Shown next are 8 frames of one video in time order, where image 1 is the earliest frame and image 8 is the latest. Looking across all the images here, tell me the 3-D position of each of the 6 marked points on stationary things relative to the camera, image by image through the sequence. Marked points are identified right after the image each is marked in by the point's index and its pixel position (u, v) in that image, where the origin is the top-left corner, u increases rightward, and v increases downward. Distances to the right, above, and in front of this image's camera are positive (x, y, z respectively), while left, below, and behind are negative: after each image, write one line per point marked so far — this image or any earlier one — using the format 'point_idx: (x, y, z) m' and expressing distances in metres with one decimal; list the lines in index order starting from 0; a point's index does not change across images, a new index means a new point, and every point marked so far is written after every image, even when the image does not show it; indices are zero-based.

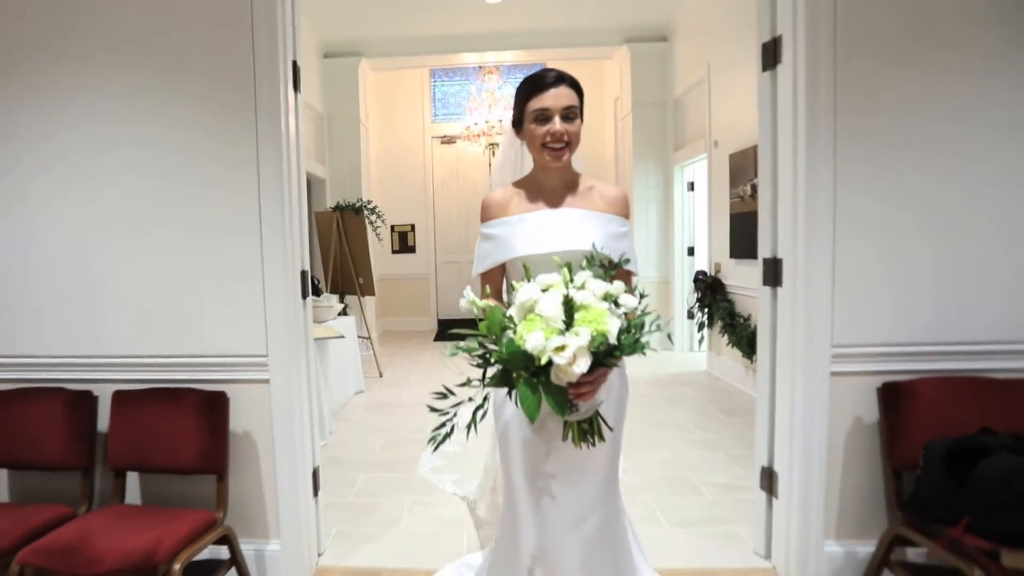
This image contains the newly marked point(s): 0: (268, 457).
0: (-0.8, -0.6, +2.3) m
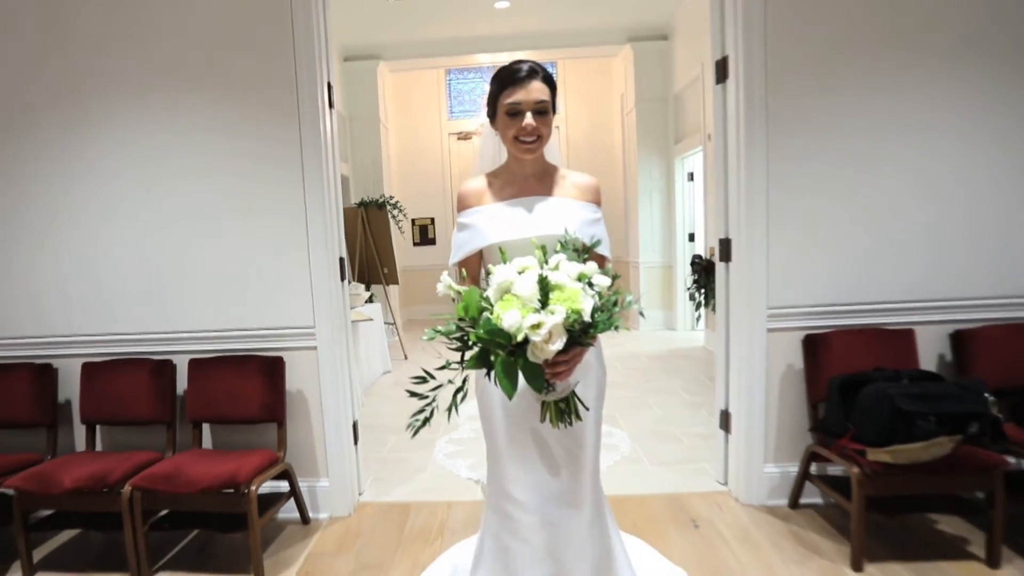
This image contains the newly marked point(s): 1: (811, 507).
0: (-0.8, -0.5, +2.8) m
1: (+1.1, -0.8, +2.4) m
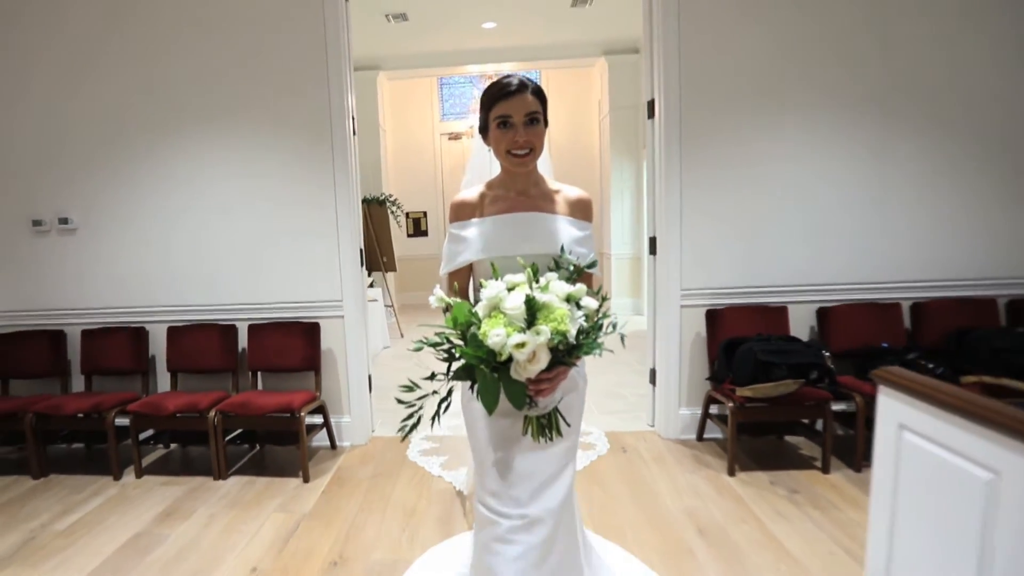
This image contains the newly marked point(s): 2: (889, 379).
0: (-0.9, -0.4, +3.6) m
1: (+1.0, -0.7, +3.3) m
2: (+0.8, -0.2, +1.5) m
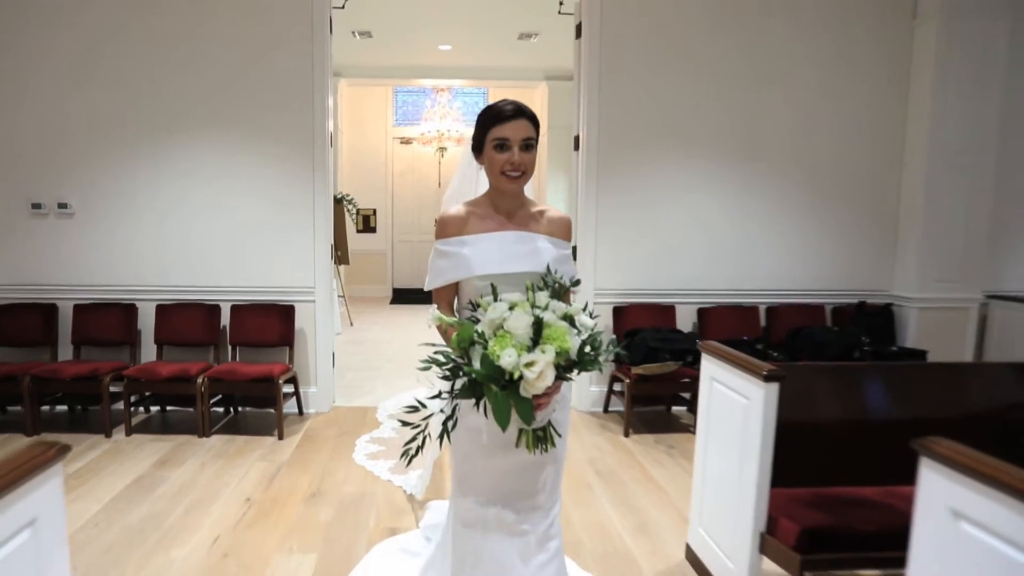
0: (-1.3, -0.3, +4.2) m
1: (+0.6, -0.8, +4.0) m
2: (+0.7, -0.2, +2.3) m
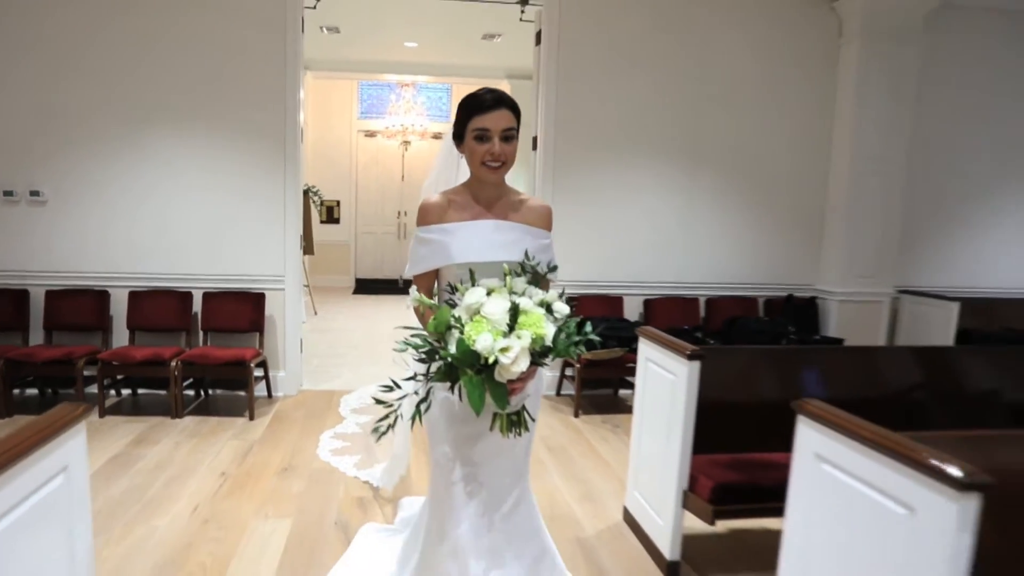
0: (-1.5, -0.3, +4.4) m
1: (+0.4, -0.7, +4.4) m
2: (+0.5, -0.2, +2.6) m
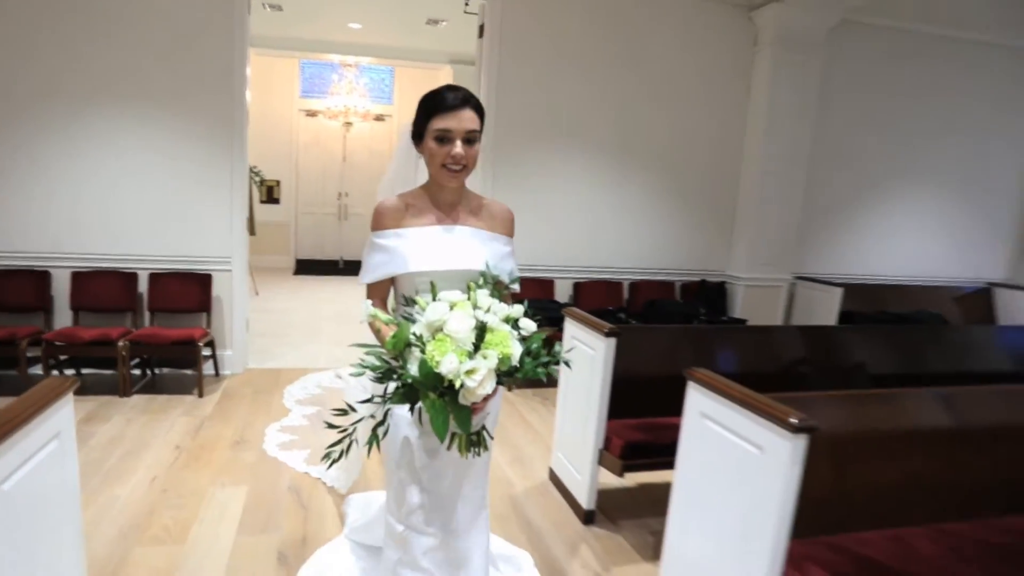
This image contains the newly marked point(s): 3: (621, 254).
0: (-1.9, -0.1, +4.5) m
1: (-0.1, -0.6, +4.7) m
2: (+0.3, -0.1, +2.9) m
3: (+0.8, +0.3, +4.9) m
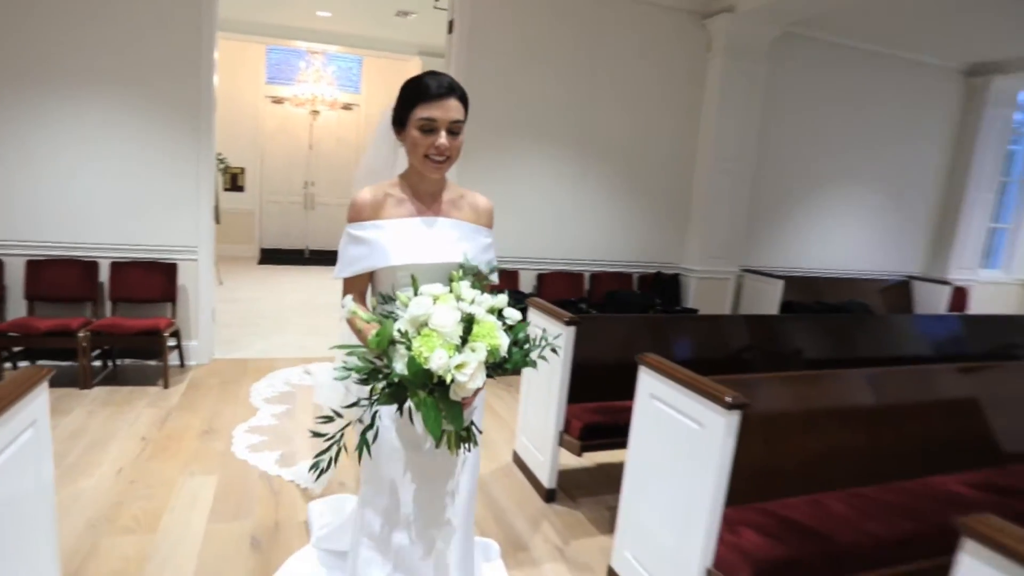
0: (-2.2, -0.1, +4.6) m
1: (-0.3, -0.5, +4.8) m
2: (+0.1, -0.1, +3.1) m
3: (+0.5, +0.3, +5.1) m
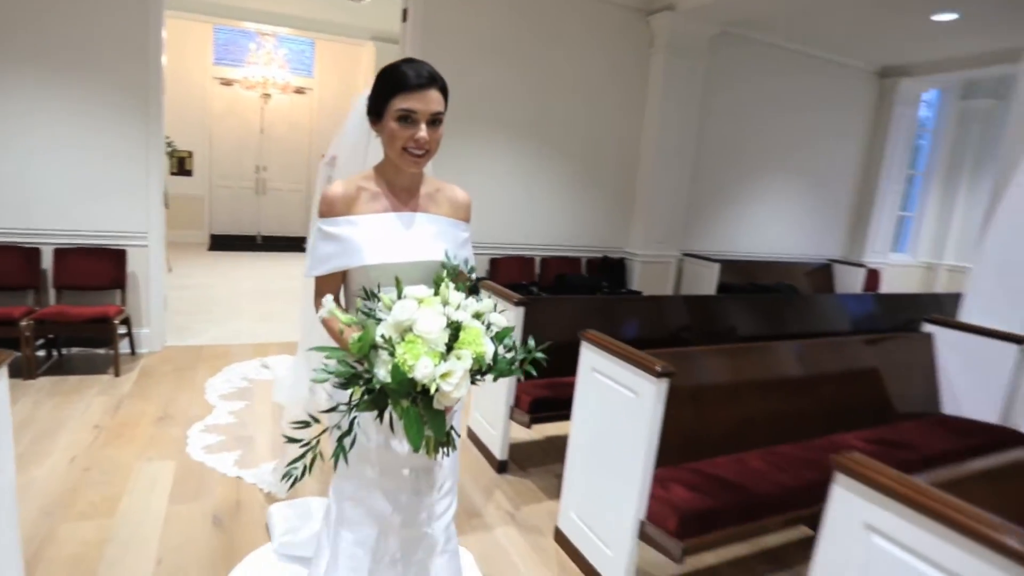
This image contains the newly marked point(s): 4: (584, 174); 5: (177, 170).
0: (-2.5, 0.0, +4.6) m
1: (-0.6, -0.4, +5.0) m
2: (-0.1, 0.0, +3.2) m
3: (+0.2, +0.4, +5.3) m
4: (+0.6, +0.9, +5.3) m
5: (-4.8, +1.7, +9.6) m
